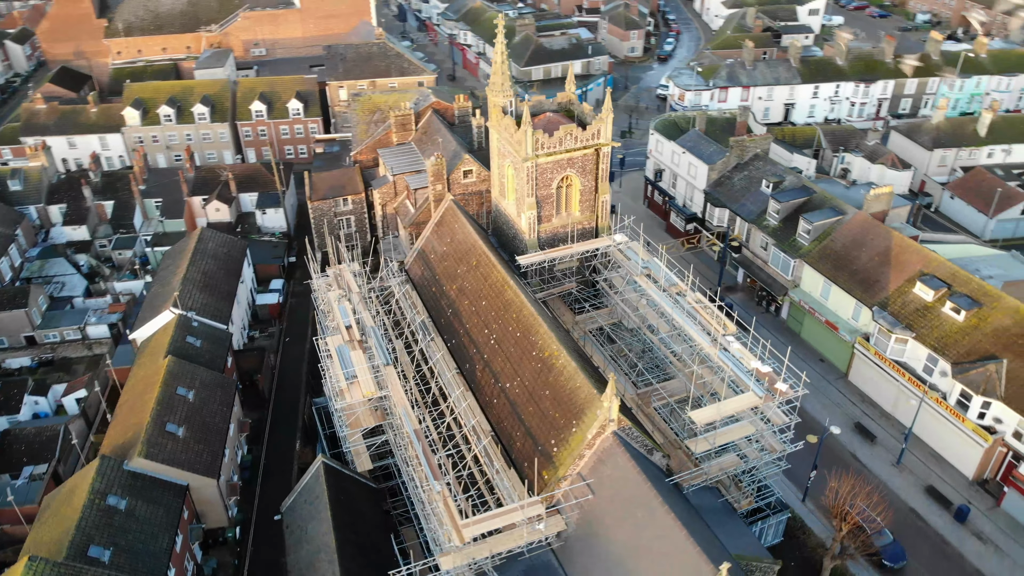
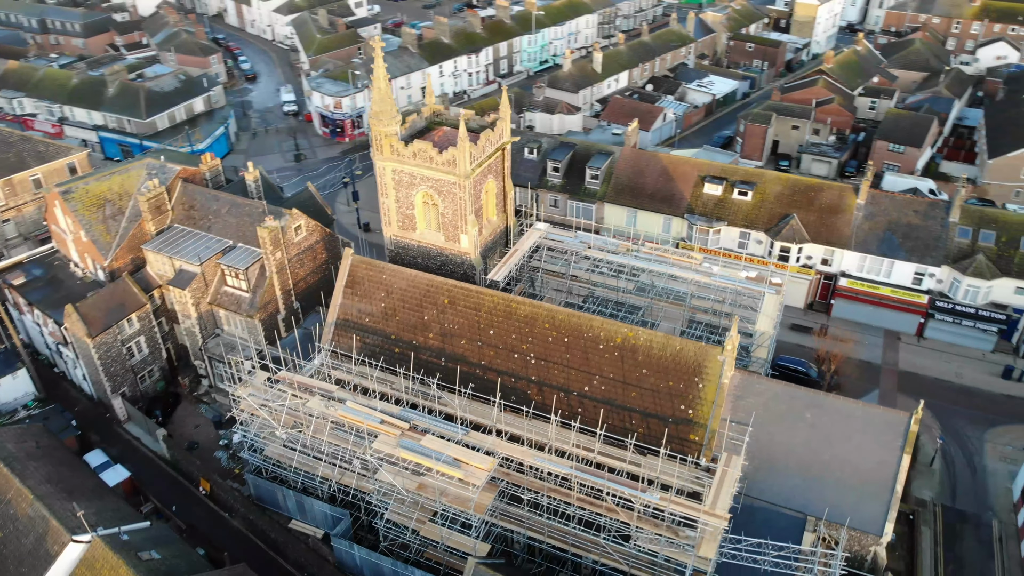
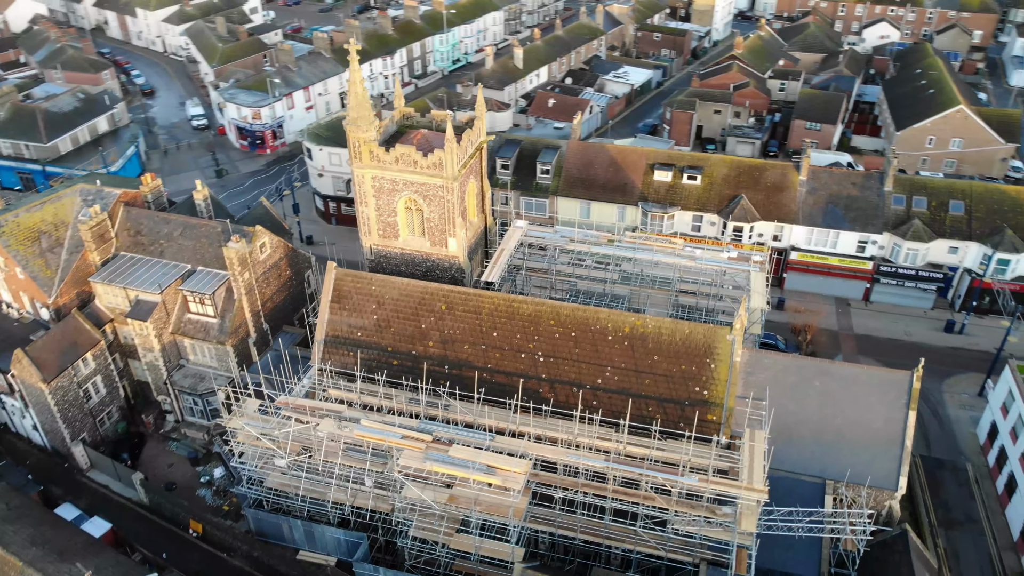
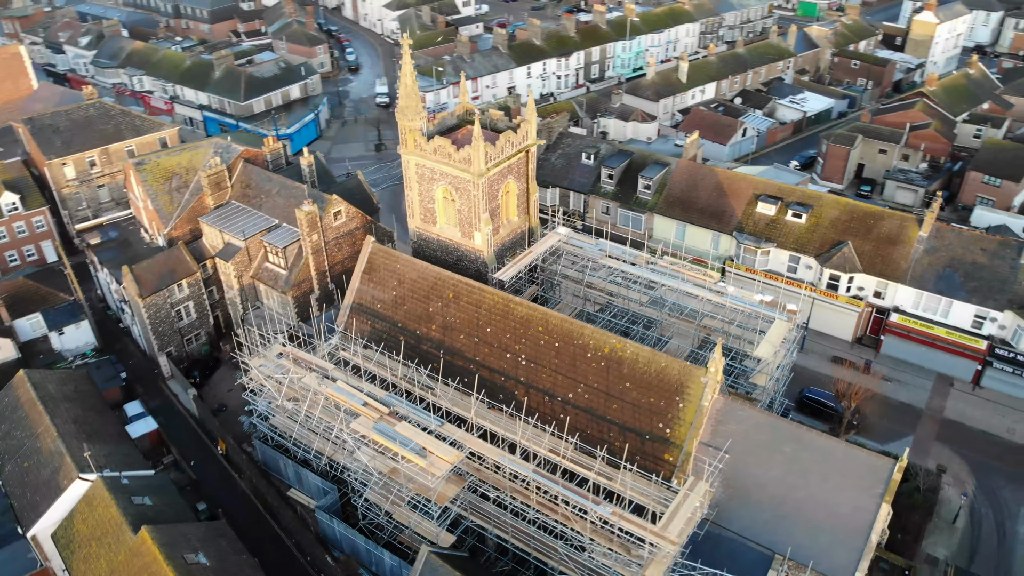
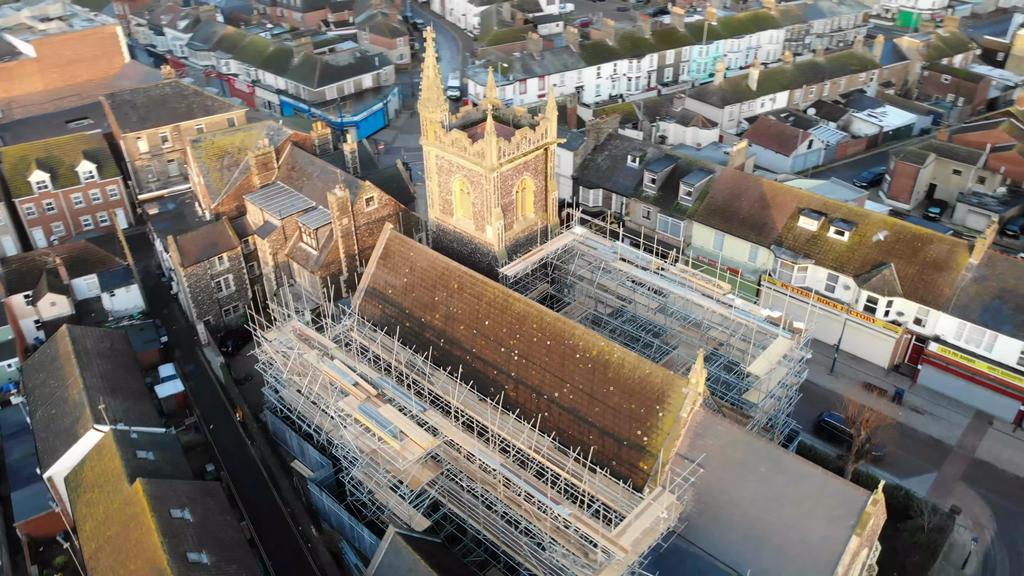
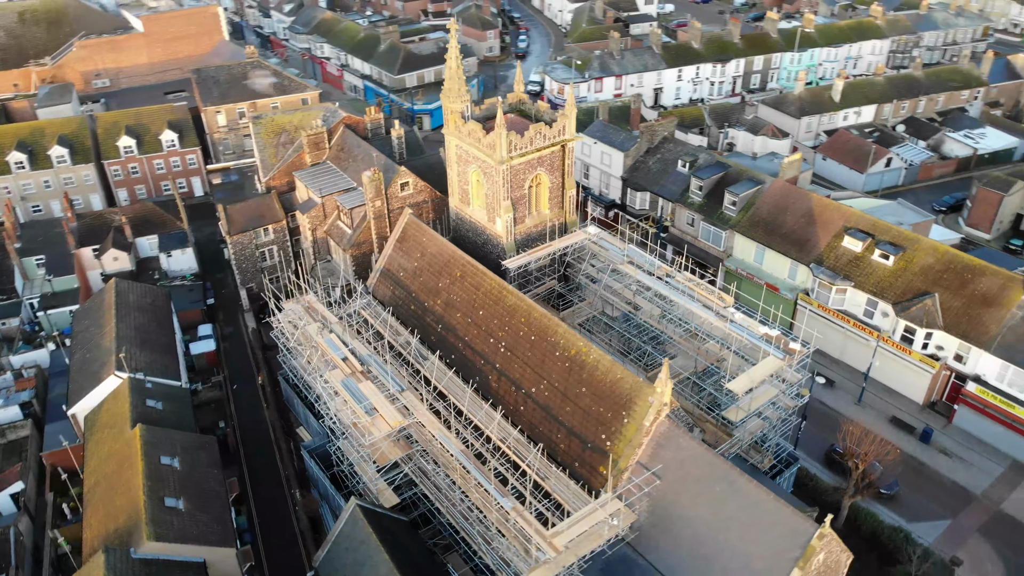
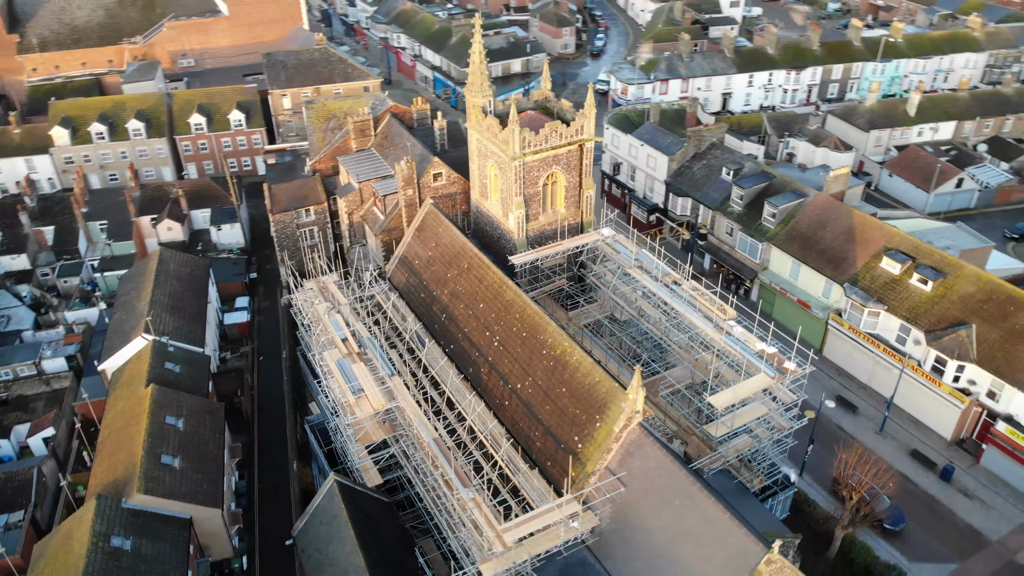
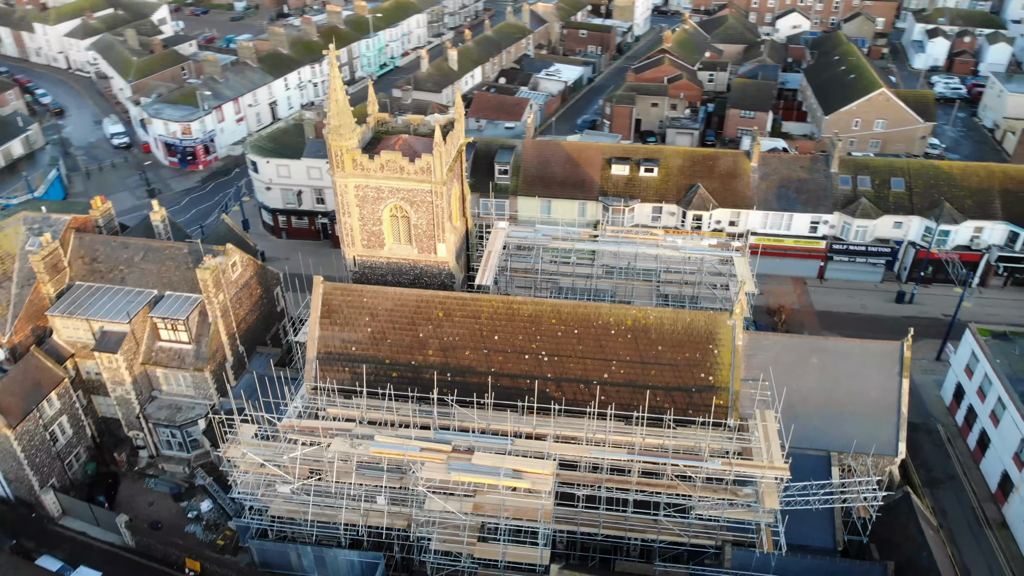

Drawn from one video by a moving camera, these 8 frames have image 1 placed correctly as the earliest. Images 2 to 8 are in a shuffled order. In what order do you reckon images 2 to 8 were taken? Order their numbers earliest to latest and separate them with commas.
7, 6, 5, 4, 2, 3, 8
